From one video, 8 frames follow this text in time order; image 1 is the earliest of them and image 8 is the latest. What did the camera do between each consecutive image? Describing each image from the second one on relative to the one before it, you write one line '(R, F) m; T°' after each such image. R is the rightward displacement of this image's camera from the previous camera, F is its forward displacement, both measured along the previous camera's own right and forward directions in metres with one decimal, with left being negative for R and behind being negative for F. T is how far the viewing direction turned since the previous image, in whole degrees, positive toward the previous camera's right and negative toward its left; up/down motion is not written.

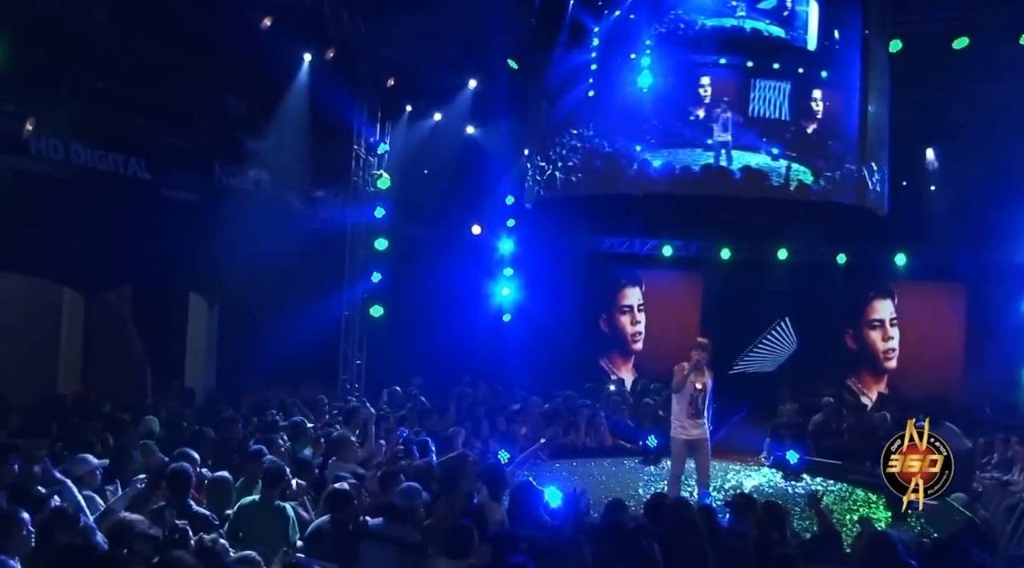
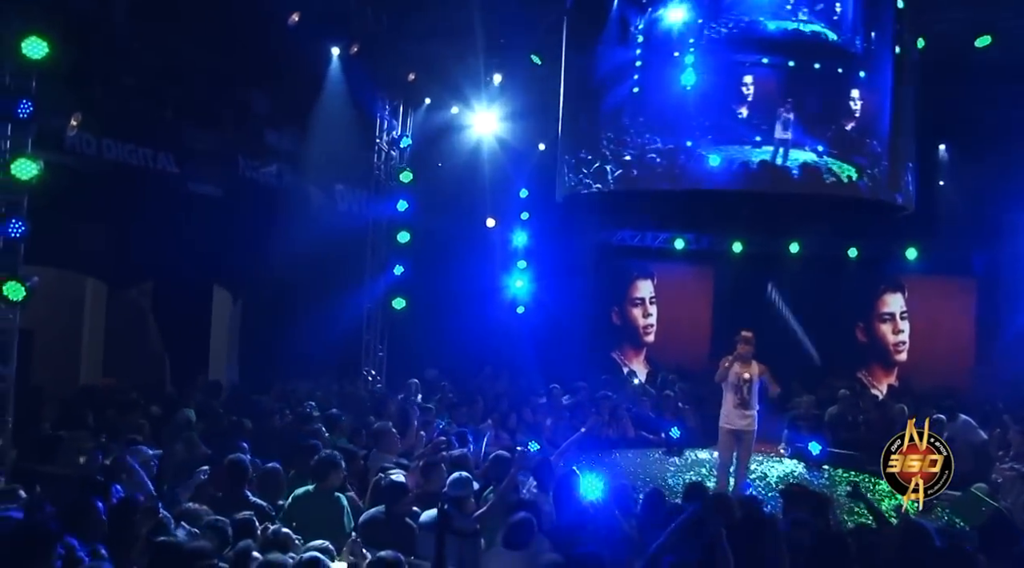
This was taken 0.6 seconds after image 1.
(-0.3, -0.1) m; 0°
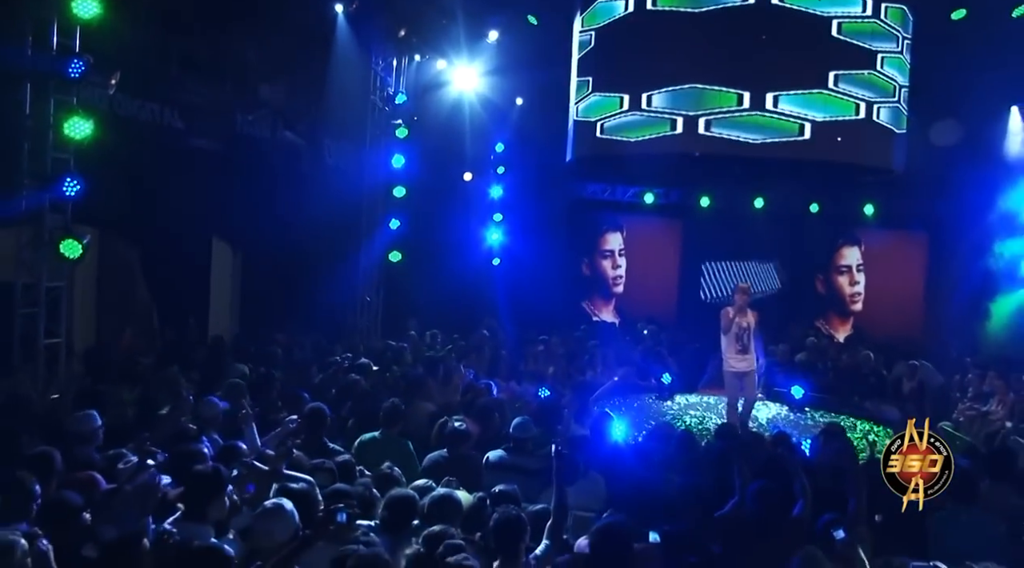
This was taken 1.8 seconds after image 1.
(-0.8, -0.4) m; +4°
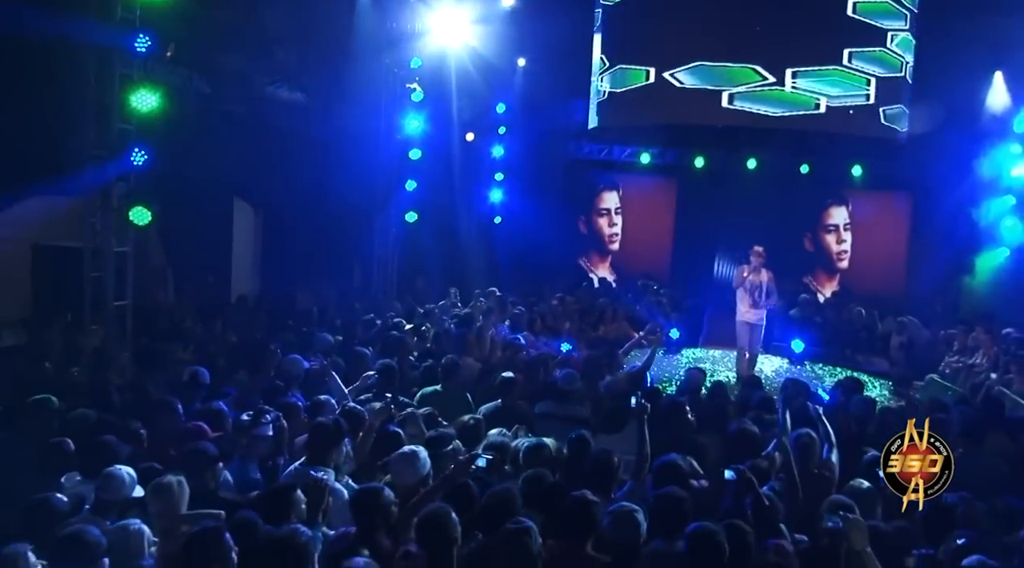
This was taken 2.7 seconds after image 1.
(-0.6, -0.5) m; +2°
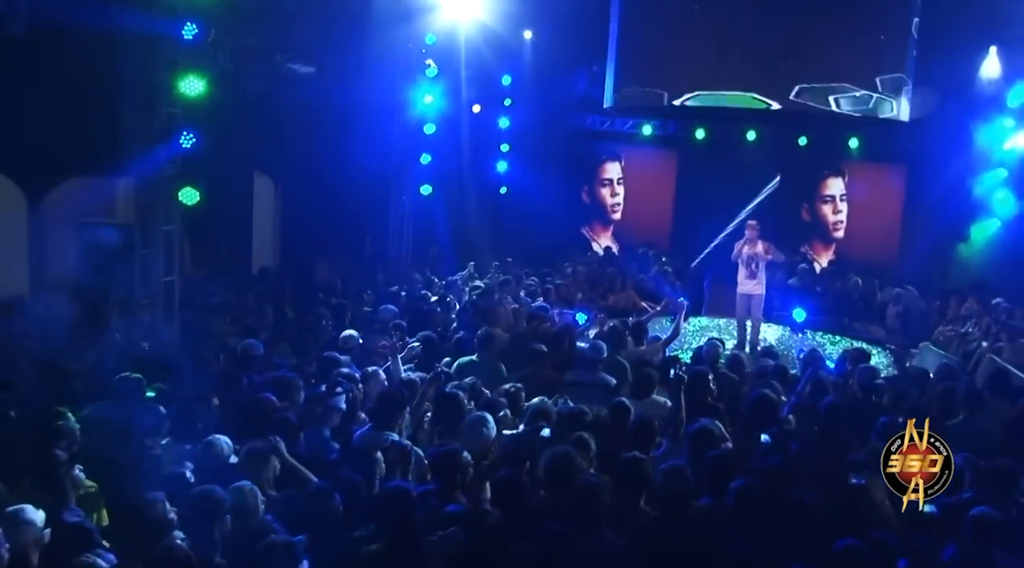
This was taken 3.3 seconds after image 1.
(-0.3, -0.4) m; +1°
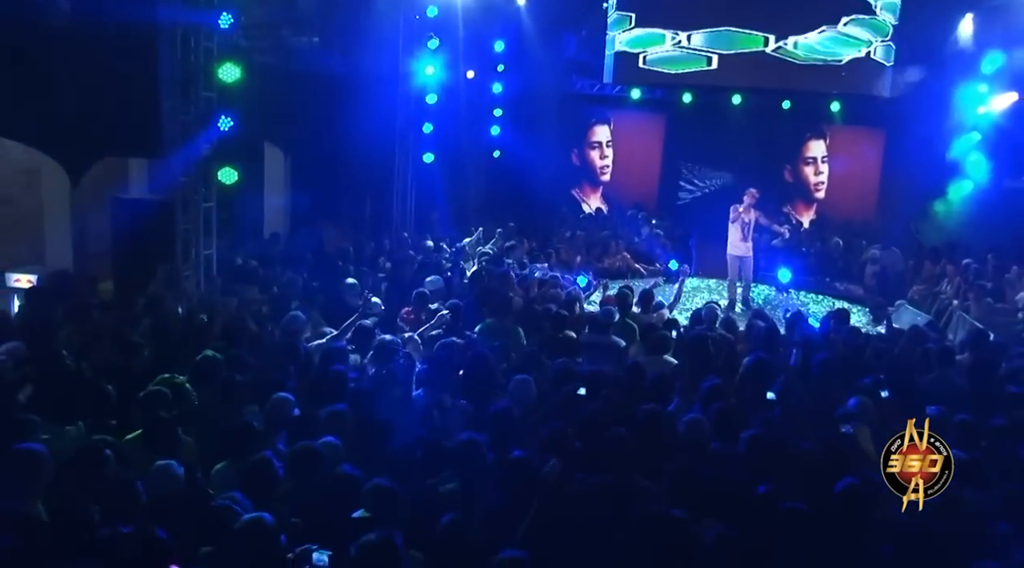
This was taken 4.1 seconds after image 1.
(-0.3, -0.6) m; +2°
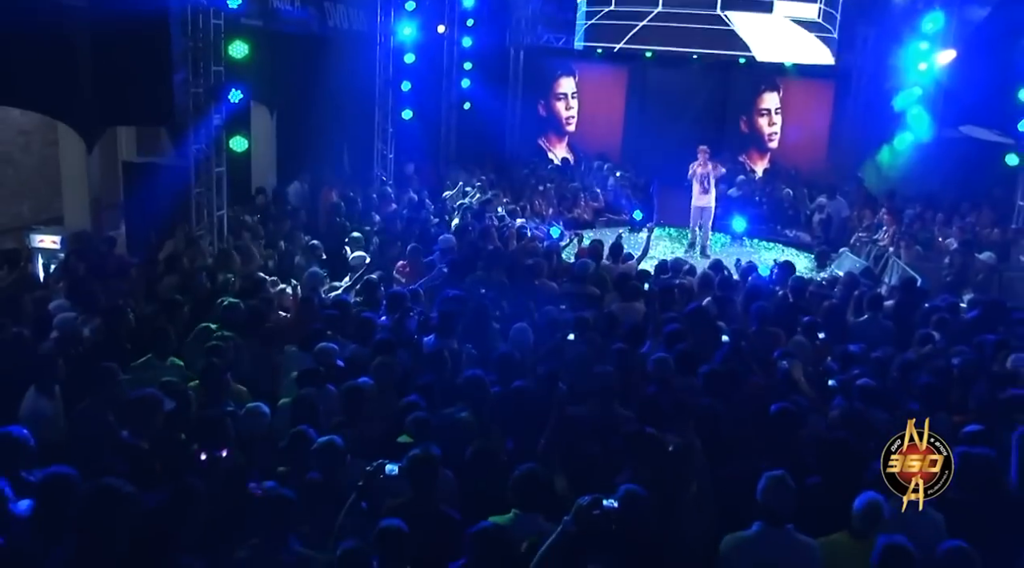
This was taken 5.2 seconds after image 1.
(-0.3, -0.9) m; +3°
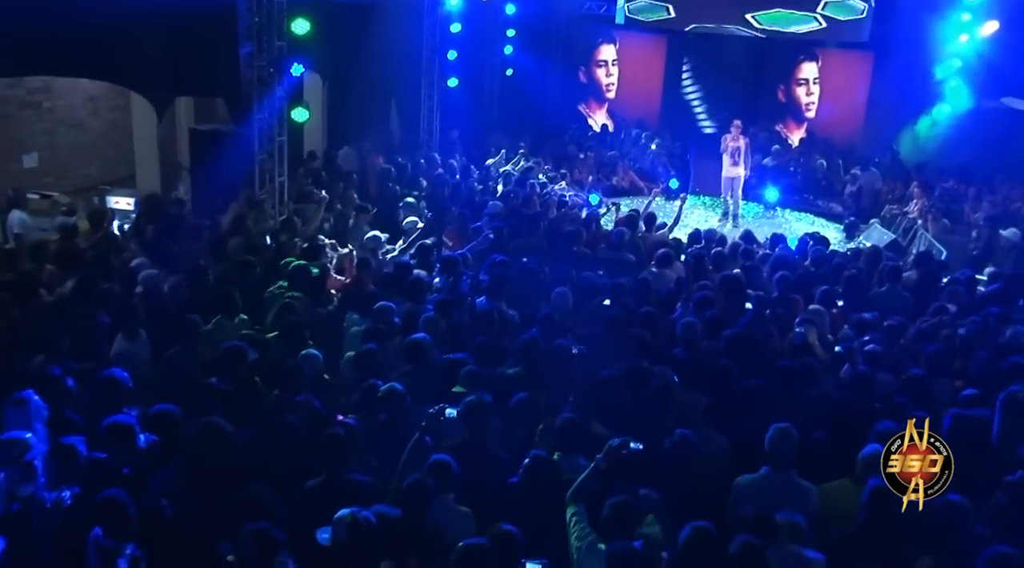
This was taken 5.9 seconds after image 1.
(0.0, -0.6) m; -2°
